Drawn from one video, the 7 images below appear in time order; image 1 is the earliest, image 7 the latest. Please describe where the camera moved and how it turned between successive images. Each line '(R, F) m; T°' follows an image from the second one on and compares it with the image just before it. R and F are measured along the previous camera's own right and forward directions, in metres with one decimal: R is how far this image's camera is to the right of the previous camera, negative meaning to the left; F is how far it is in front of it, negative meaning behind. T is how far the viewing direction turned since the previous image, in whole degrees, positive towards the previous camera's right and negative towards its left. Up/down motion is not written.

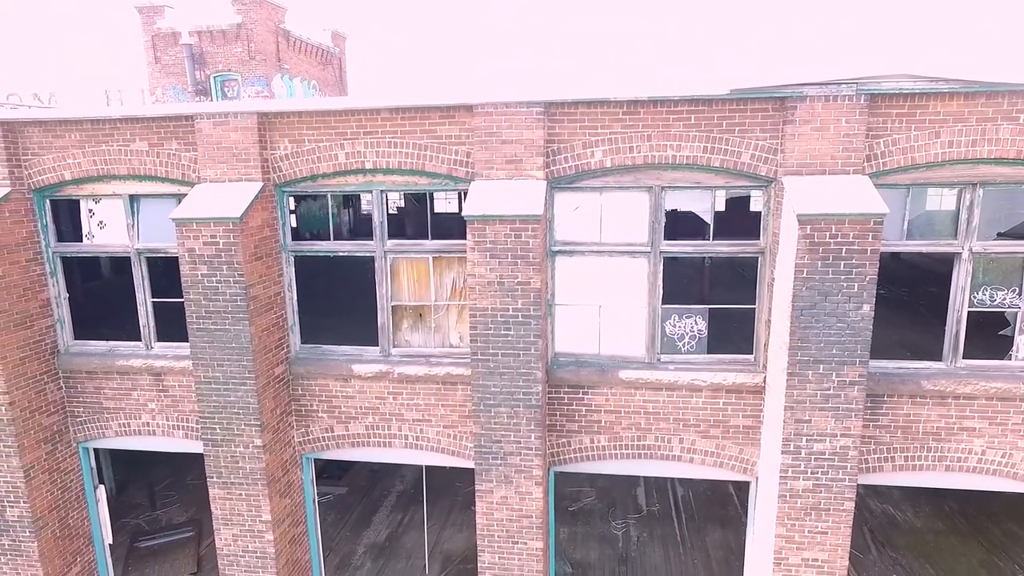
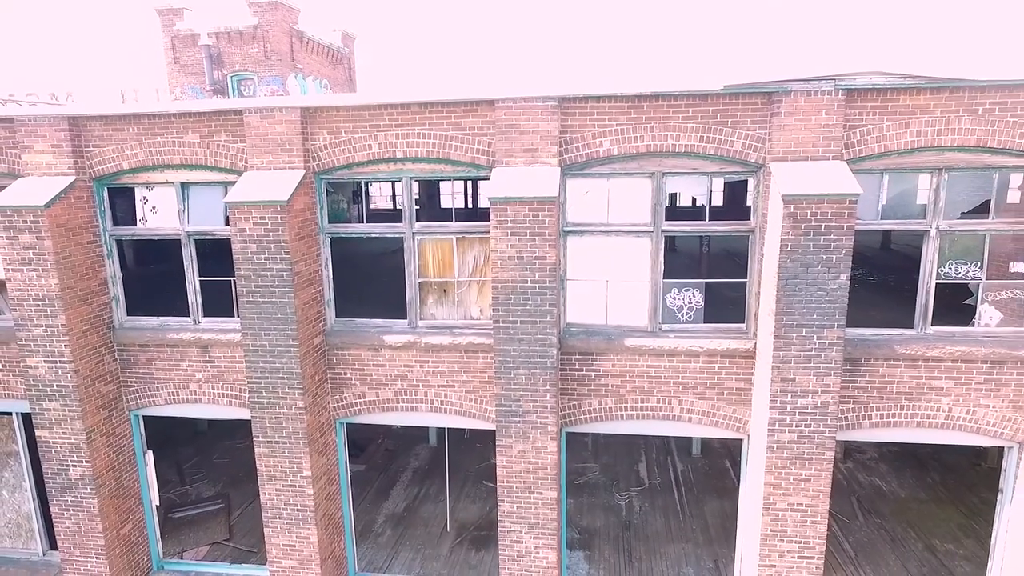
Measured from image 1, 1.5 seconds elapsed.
(-0.2, -0.7) m; 0°
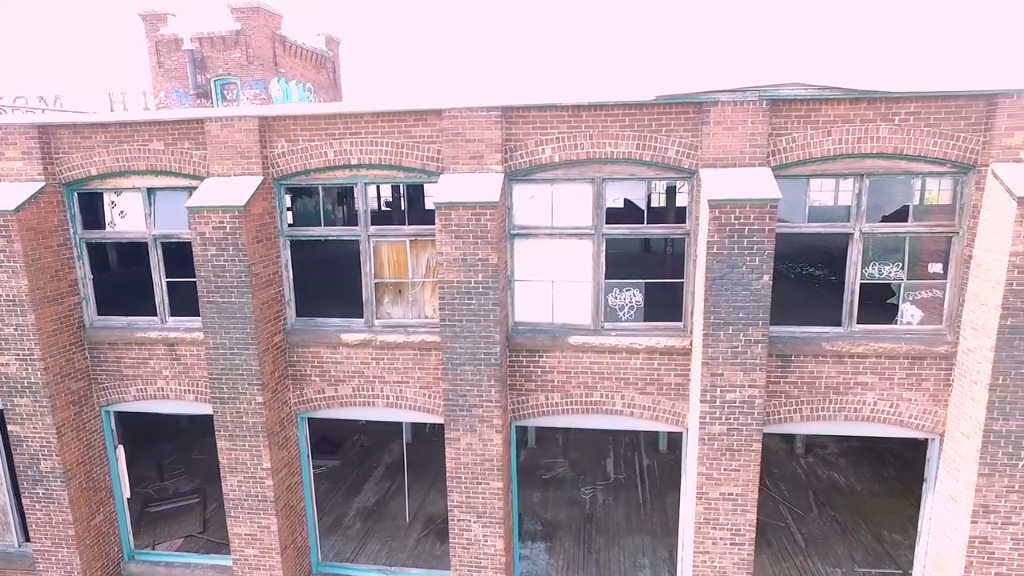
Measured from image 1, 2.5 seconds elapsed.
(+0.6, -0.4) m; 0°
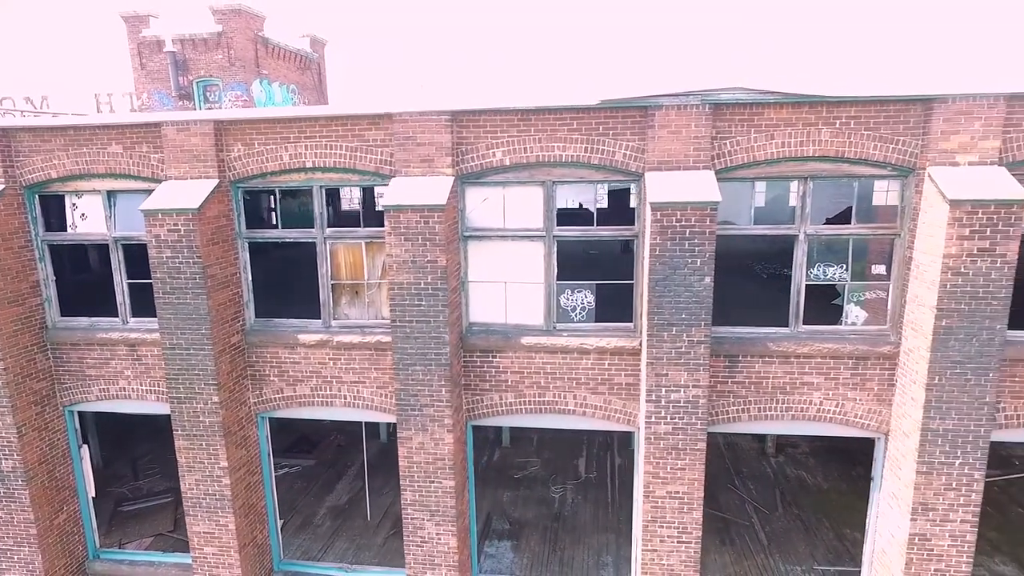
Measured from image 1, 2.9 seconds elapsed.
(+0.6, -0.1) m; 0°
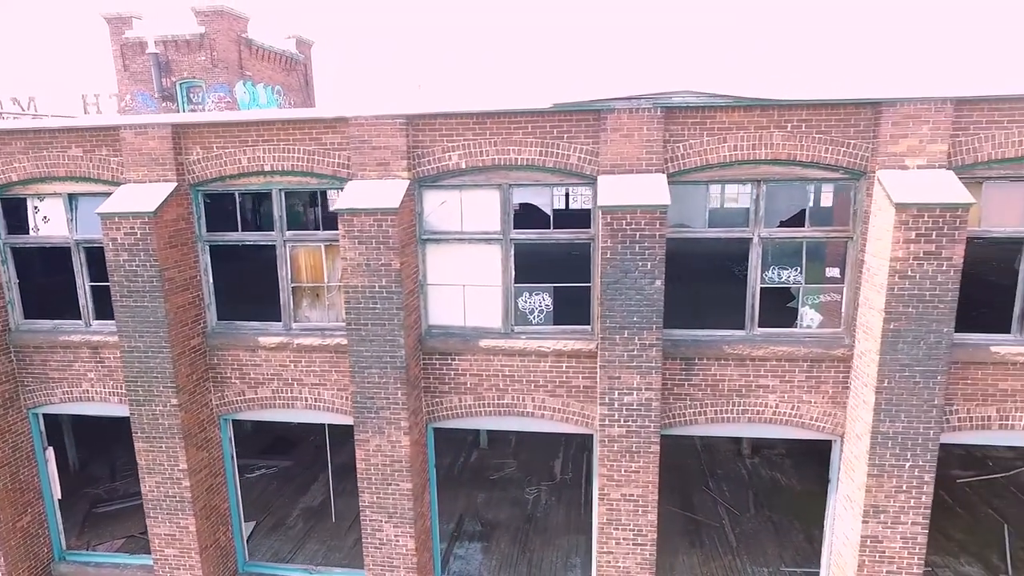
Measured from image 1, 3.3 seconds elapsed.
(+0.5, 0.0) m; 0°
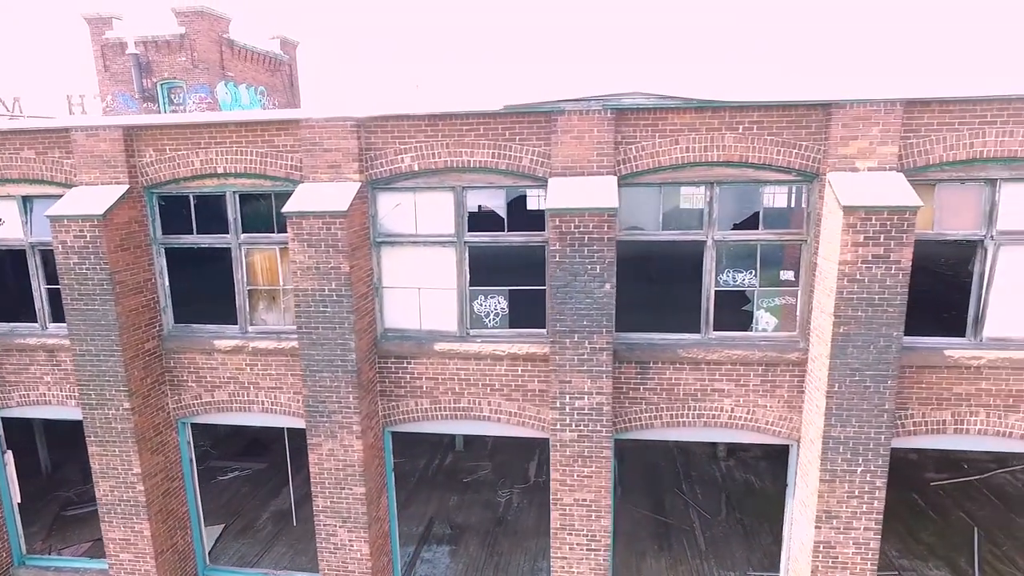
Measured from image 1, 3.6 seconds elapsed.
(+0.6, +0.1) m; 0°
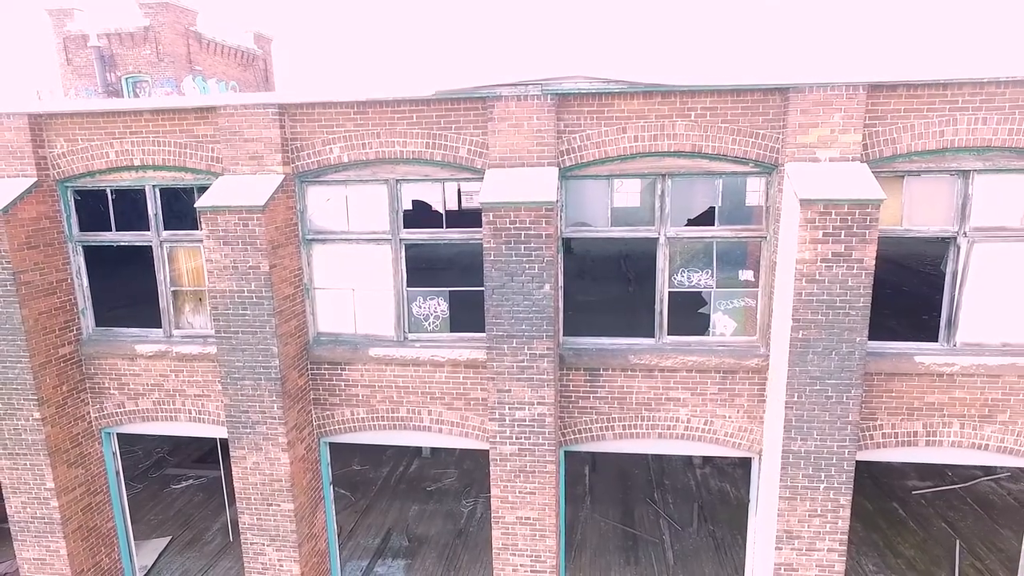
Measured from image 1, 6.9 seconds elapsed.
(+0.7, +0.5) m; 0°
